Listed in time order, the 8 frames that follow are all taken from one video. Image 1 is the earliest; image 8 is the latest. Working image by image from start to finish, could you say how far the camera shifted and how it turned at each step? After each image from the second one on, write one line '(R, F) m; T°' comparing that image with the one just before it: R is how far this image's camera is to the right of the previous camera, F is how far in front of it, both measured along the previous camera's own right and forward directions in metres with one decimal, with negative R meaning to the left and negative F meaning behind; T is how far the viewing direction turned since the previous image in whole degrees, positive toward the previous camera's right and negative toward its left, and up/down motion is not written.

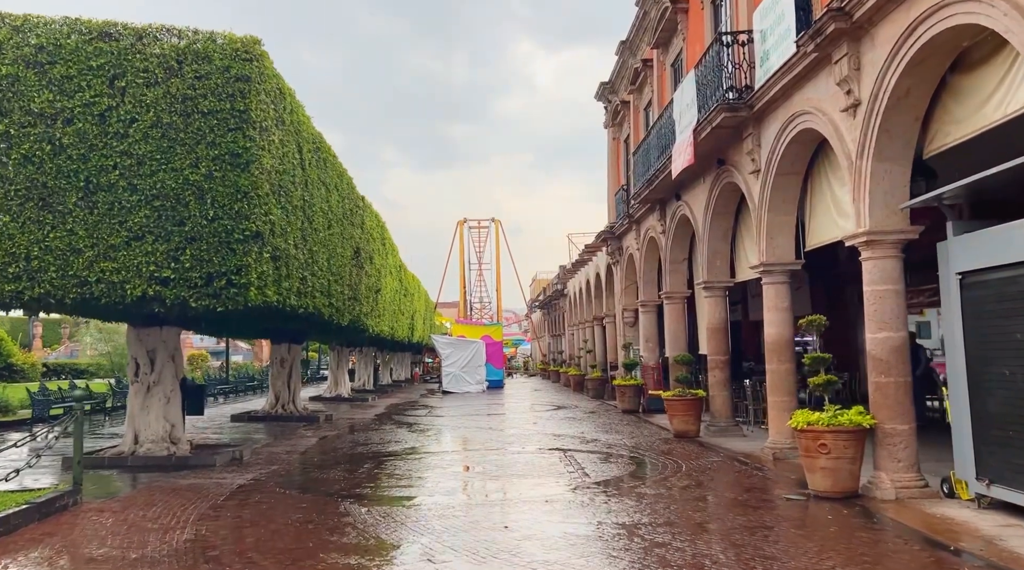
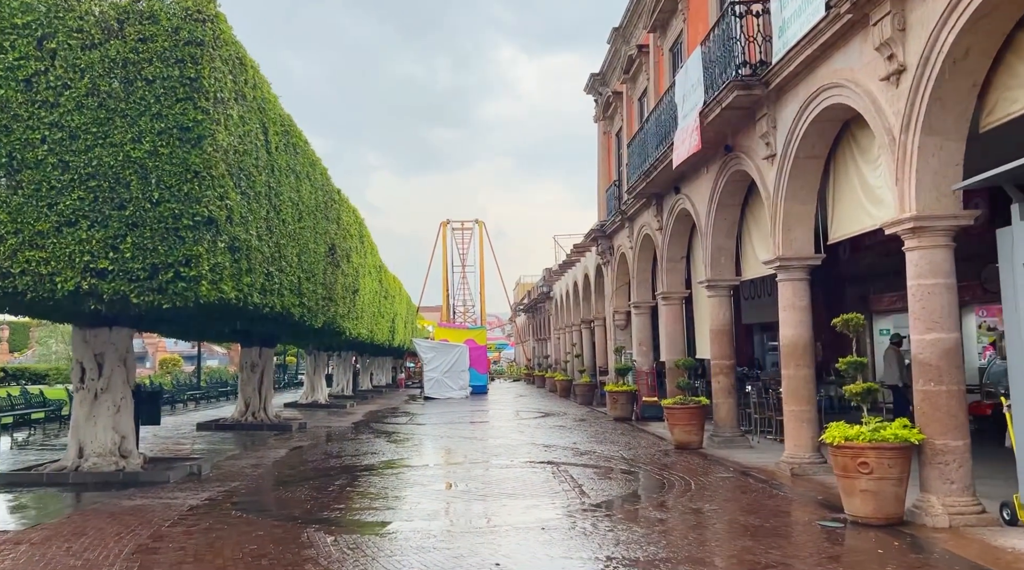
(-0.1, +1.3) m; +1°
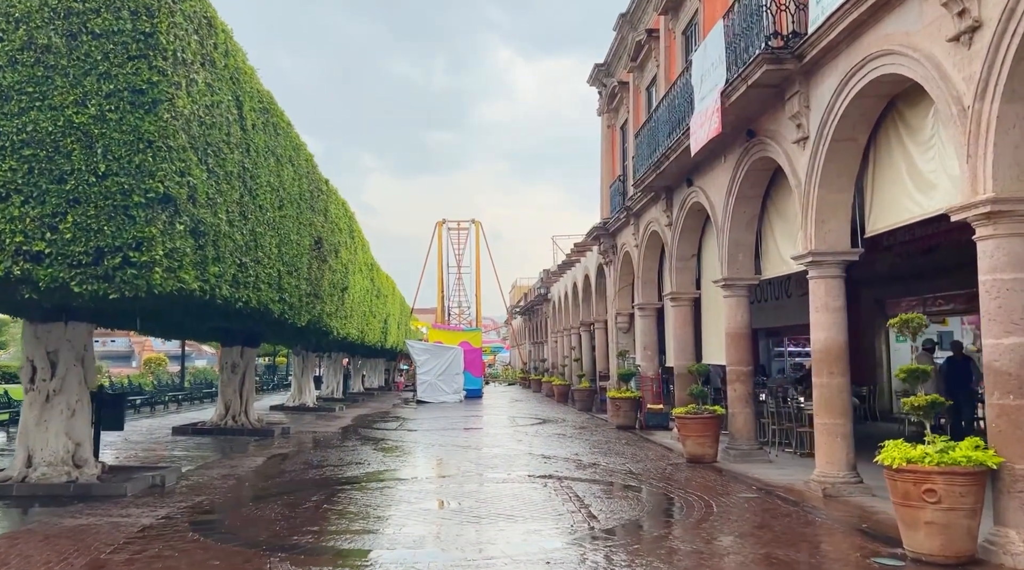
(-0.1, +1.2) m; 0°
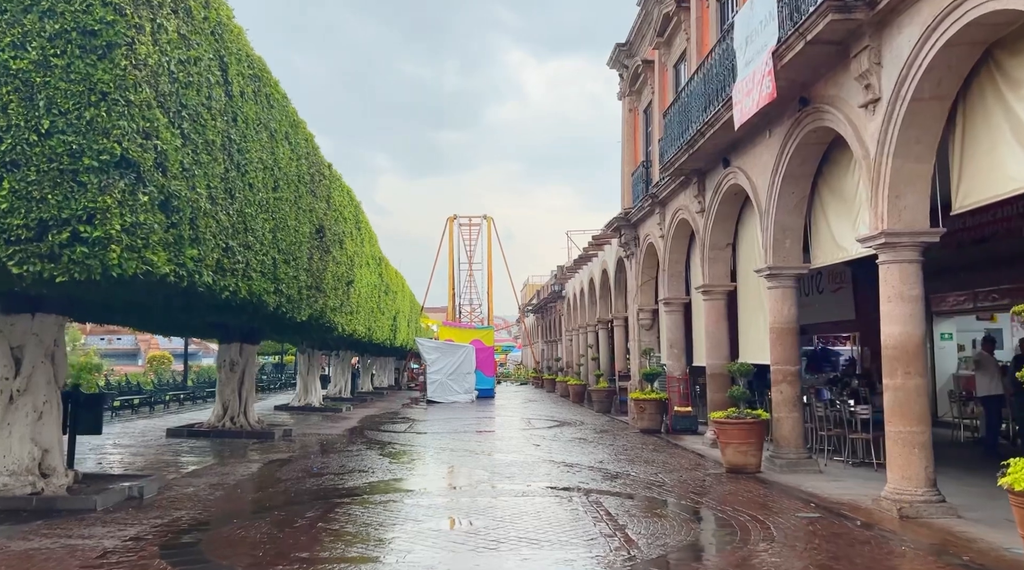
(-0.1, +1.4) m; -1°
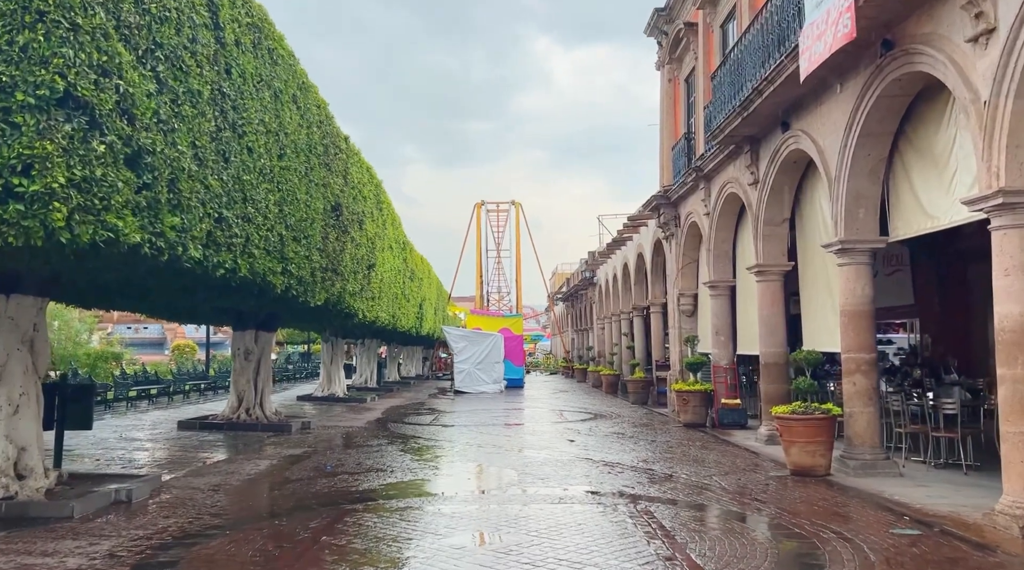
(-0.1, +1.4) m; -2°
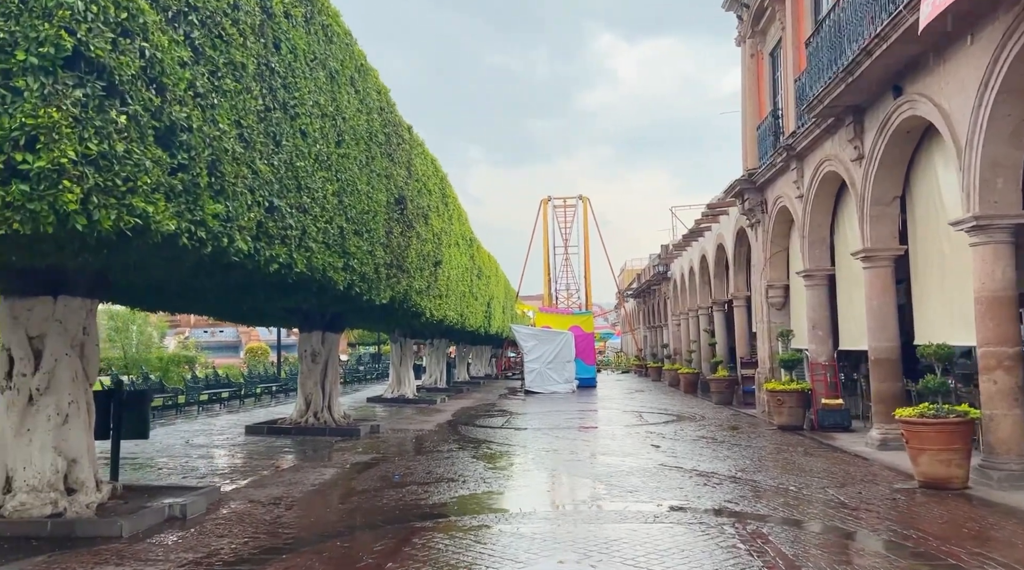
(-0.1, +1.0) m; -4°
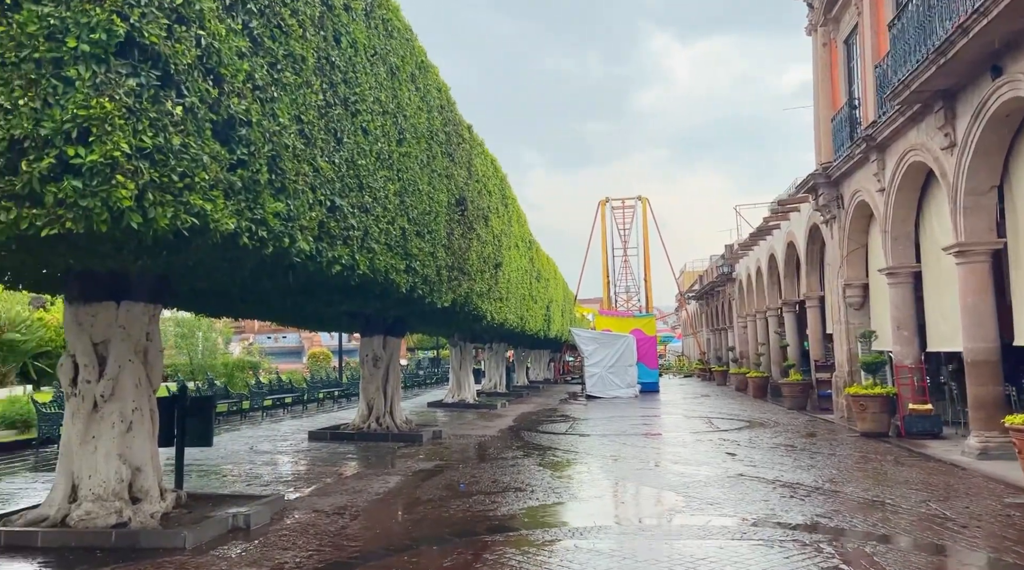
(-0.1, +0.4) m; -4°
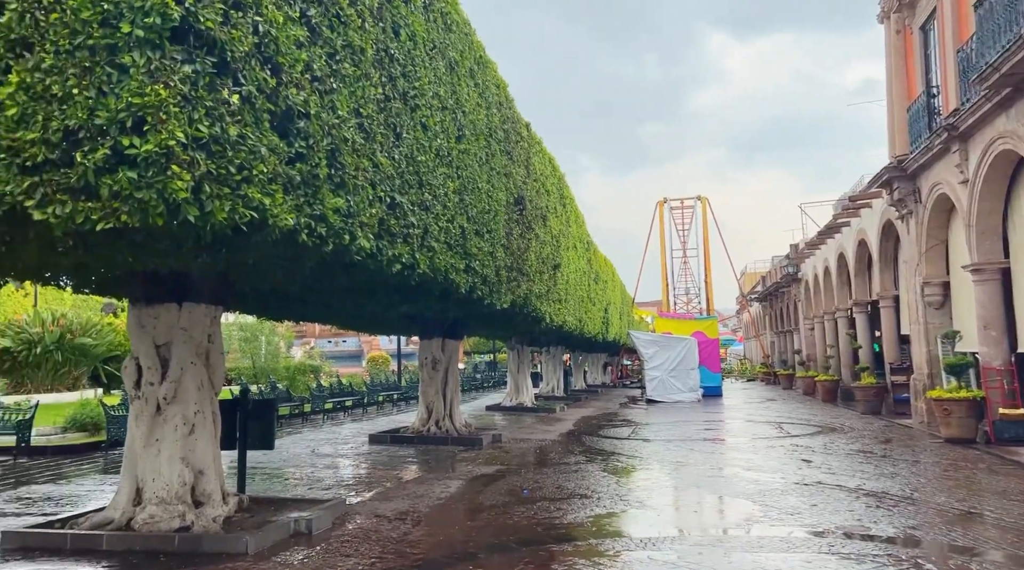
(-0.1, +0.3) m; -4°
